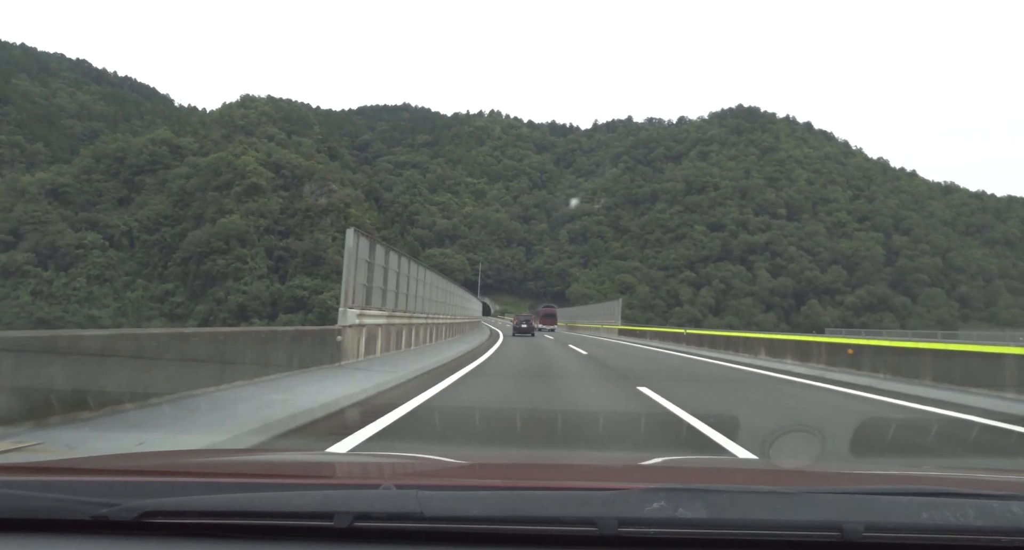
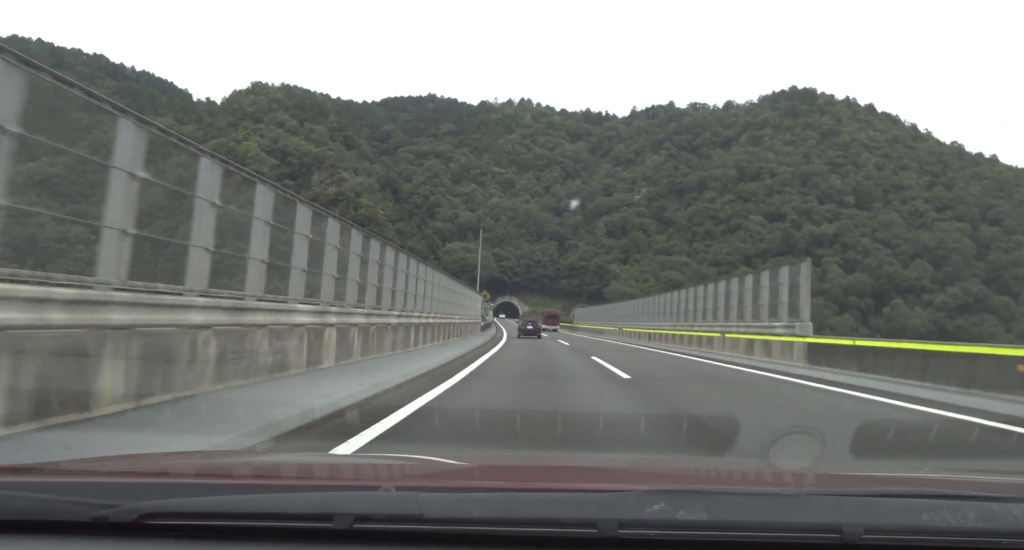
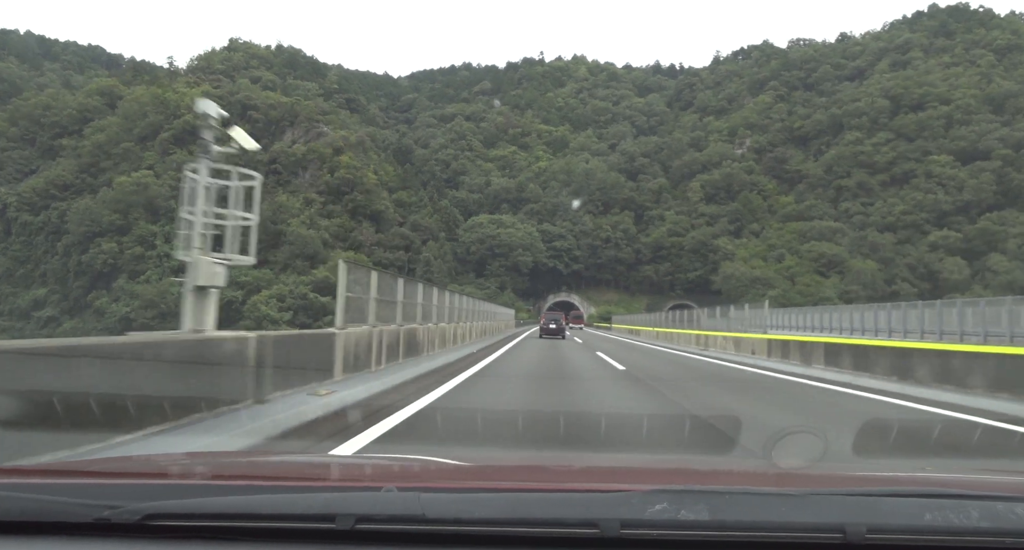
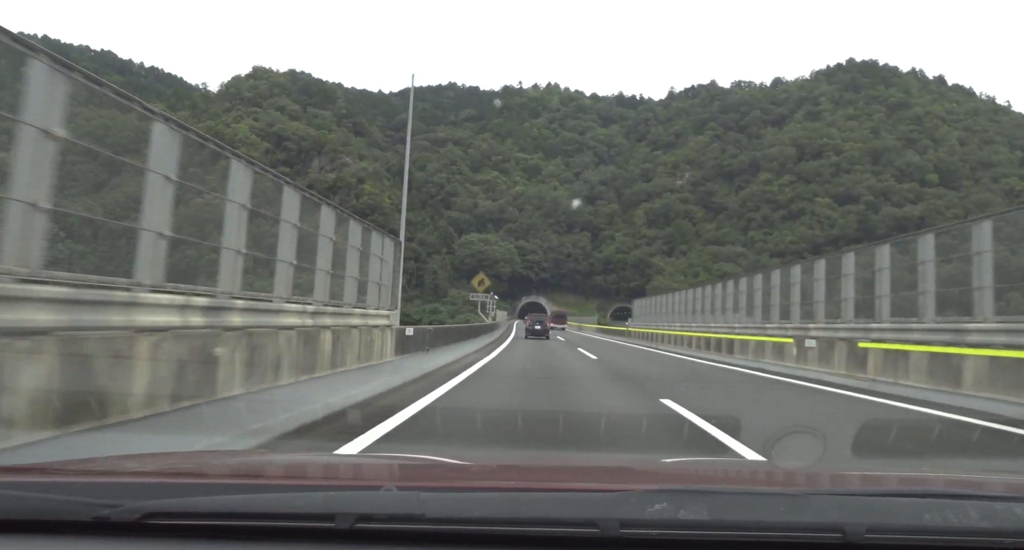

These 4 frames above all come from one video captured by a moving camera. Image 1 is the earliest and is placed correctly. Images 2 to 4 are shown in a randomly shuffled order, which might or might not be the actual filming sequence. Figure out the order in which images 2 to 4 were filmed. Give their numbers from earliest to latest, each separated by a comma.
2, 4, 3
